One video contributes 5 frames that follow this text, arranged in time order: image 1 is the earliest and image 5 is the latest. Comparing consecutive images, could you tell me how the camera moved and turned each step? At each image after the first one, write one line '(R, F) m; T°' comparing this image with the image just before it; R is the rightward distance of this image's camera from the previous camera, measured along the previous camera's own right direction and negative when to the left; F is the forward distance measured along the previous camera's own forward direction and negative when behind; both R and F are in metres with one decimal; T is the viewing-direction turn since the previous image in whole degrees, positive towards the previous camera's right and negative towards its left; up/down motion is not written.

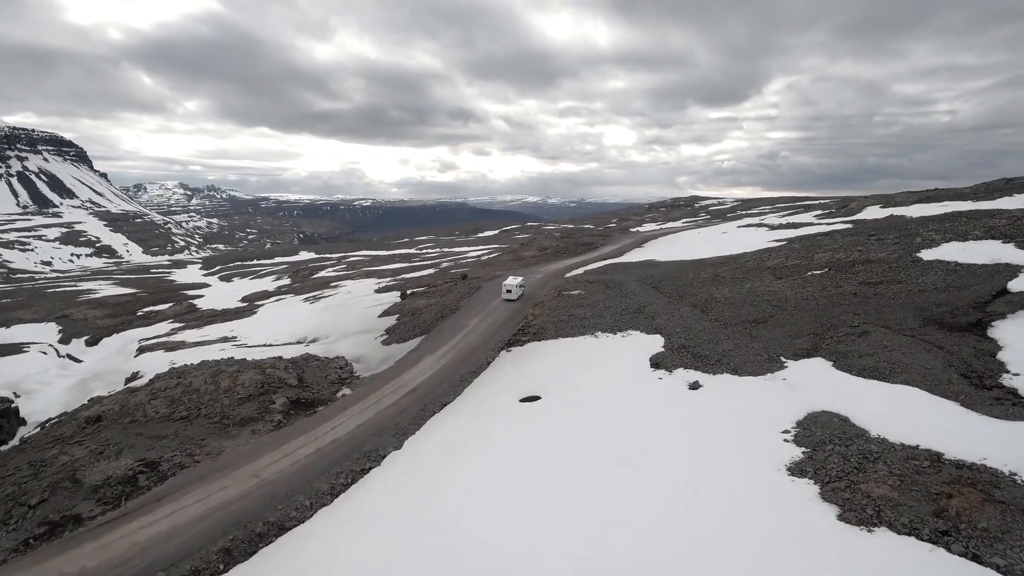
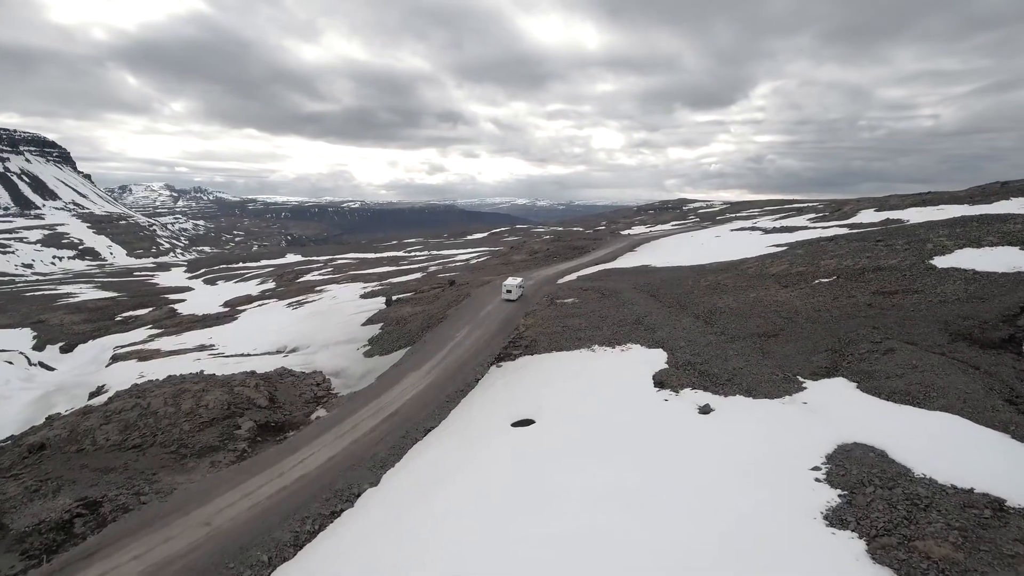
(-0.1, +2.1) m; +1°
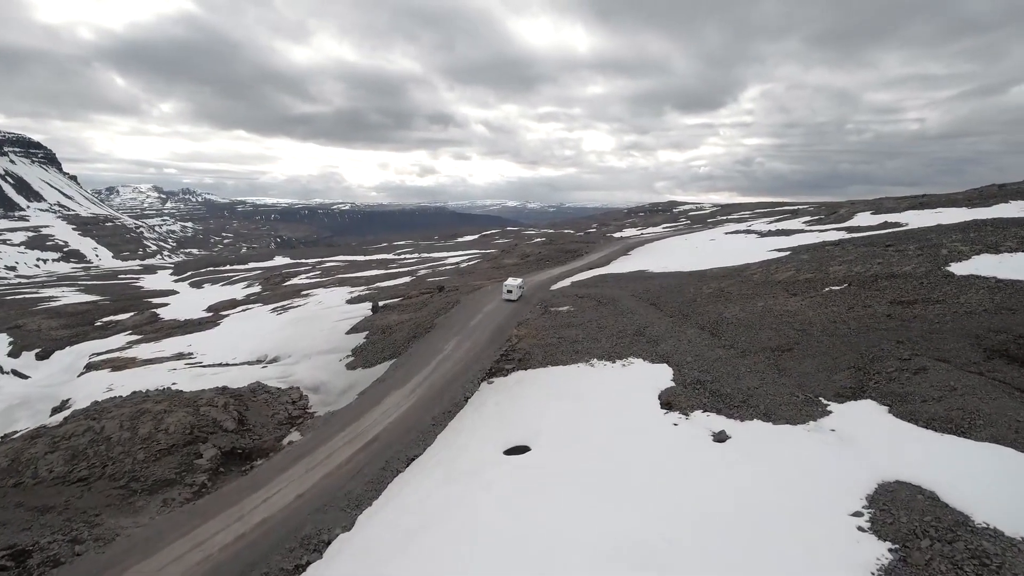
(0.0, +2.0) m; +1°
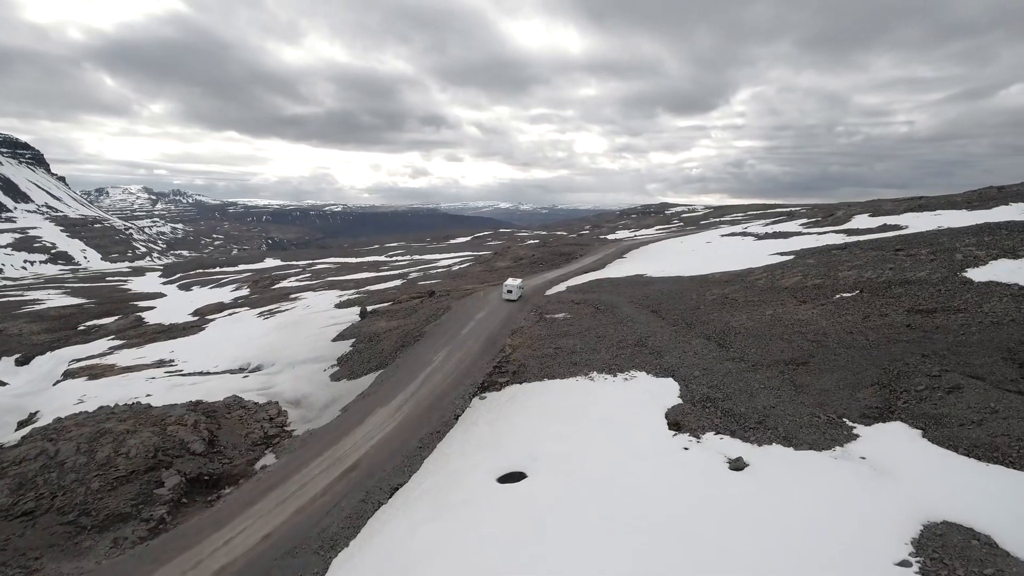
(0.0, +1.7) m; +1°
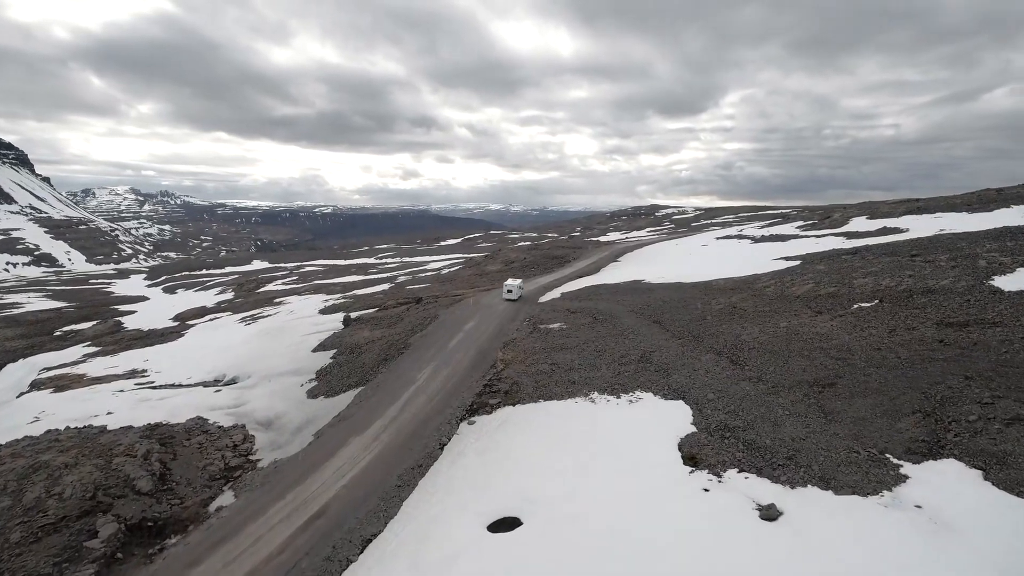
(0.0, +2.3) m; +1°
